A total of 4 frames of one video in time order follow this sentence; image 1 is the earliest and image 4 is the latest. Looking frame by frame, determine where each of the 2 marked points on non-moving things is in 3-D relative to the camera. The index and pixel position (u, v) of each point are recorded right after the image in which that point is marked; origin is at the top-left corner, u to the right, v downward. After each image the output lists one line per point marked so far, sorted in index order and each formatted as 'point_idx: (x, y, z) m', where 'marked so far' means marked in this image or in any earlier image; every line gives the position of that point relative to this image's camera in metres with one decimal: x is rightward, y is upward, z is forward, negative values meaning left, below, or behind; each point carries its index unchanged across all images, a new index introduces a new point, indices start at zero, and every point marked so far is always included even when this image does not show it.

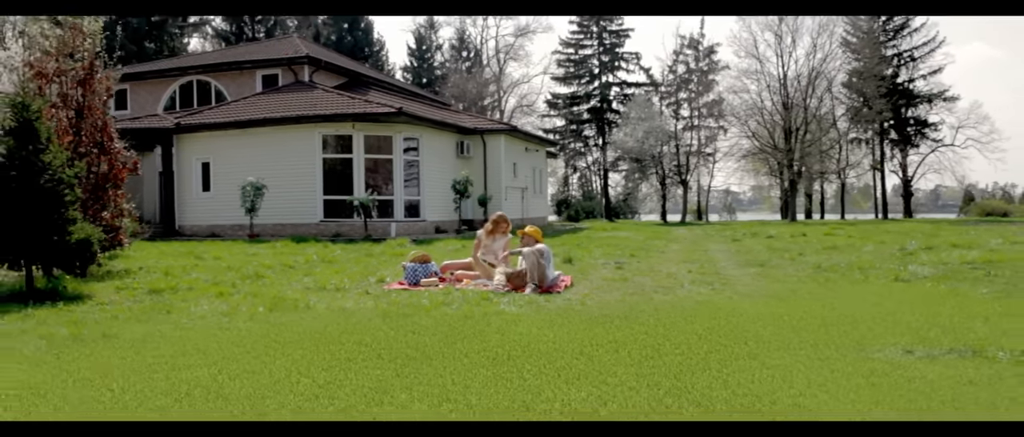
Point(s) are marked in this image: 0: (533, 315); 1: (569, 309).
0: (+0.1, -0.4, +3.3) m
1: (+0.3, -0.4, +3.4) m
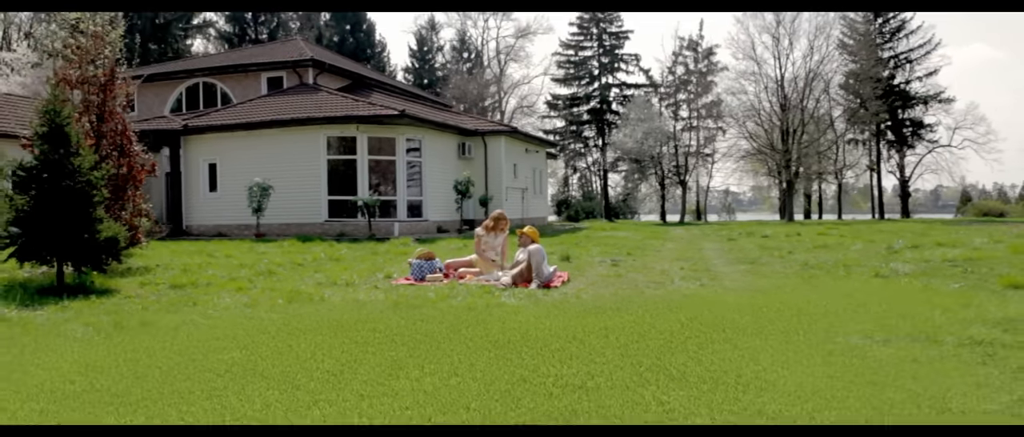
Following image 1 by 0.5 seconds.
0: (+0.1, -0.4, +3.5) m
1: (+0.3, -0.4, +3.5) m
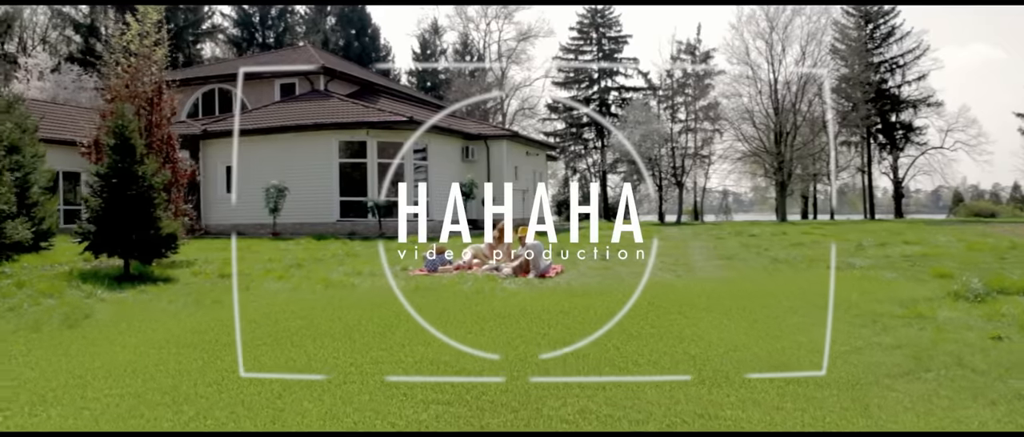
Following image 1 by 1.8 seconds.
0: (+0.1, -0.4, +3.9) m
1: (+0.3, -0.4, +4.0) m
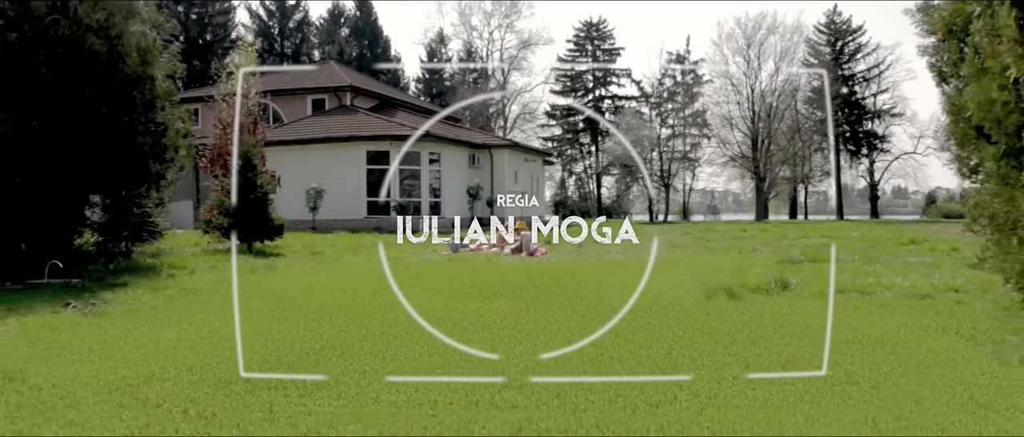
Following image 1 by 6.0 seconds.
0: (+0.1, -0.4, +5.4) m
1: (+0.3, -0.4, +5.4) m
